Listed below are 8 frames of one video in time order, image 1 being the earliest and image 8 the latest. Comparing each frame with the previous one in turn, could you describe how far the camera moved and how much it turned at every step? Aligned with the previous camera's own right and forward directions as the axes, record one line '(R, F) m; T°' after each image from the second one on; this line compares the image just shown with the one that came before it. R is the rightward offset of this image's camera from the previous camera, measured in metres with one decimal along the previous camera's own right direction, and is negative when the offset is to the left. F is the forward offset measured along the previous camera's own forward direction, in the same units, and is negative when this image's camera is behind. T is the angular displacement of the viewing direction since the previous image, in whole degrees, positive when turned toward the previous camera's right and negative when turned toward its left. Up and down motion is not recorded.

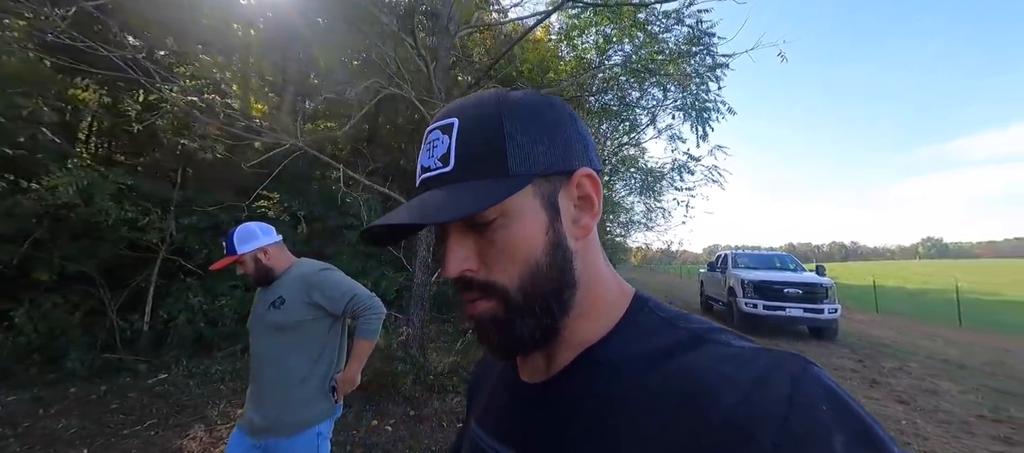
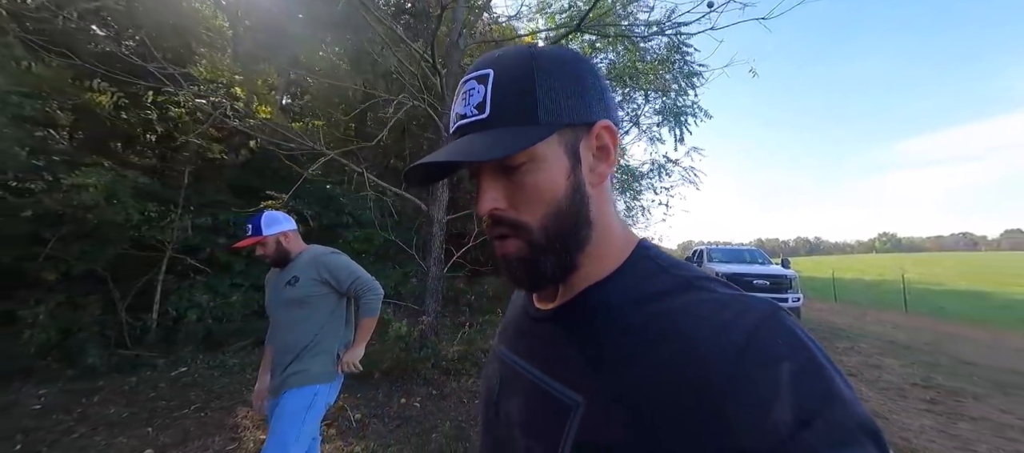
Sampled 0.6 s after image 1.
(-0.3, -0.5) m; +3°
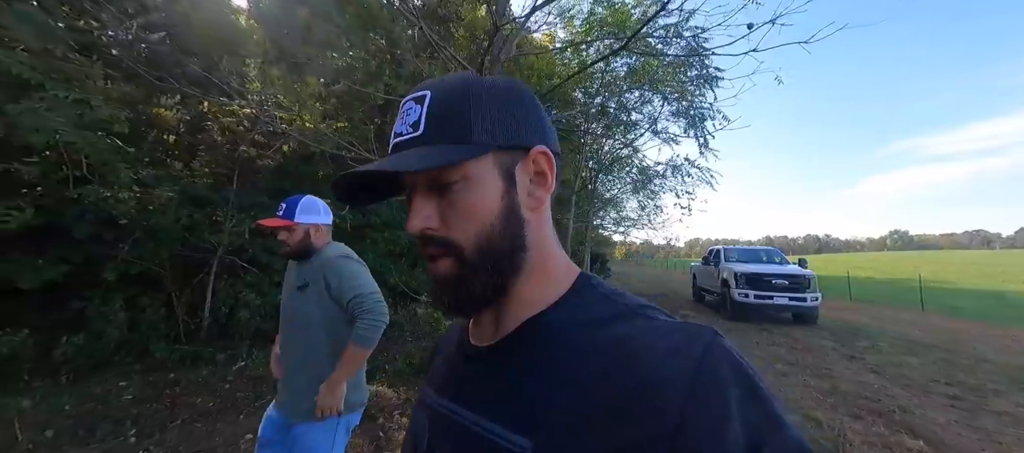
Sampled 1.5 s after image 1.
(-0.5, -0.3) m; -1°
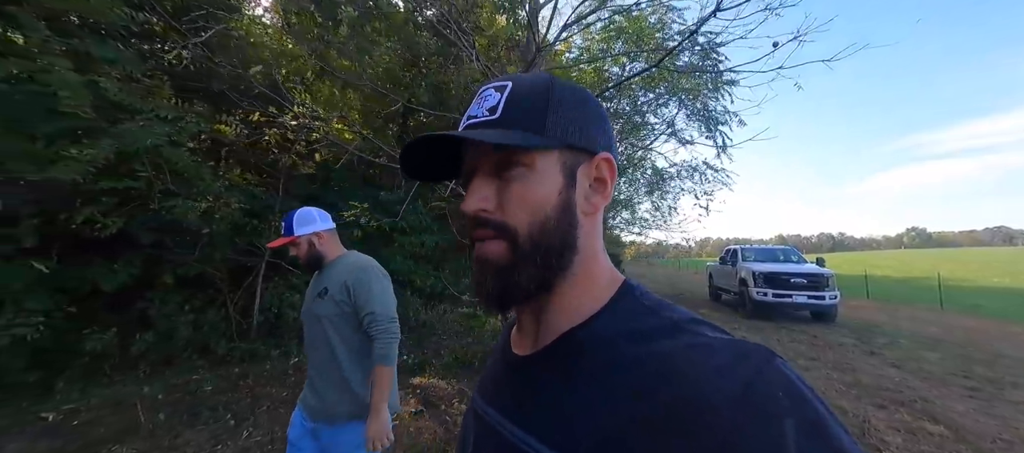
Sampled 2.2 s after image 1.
(-0.4, -0.4) m; -1°
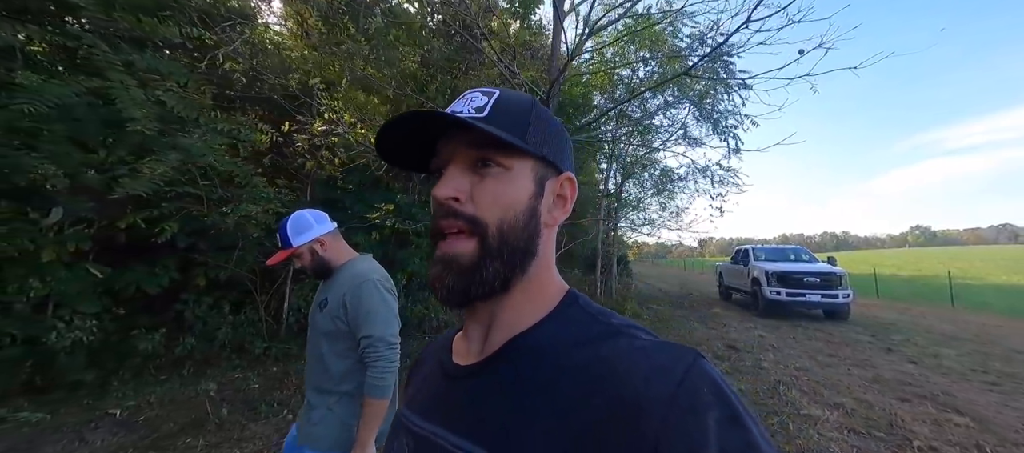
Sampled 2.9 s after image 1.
(-0.4, -0.2) m; 0°
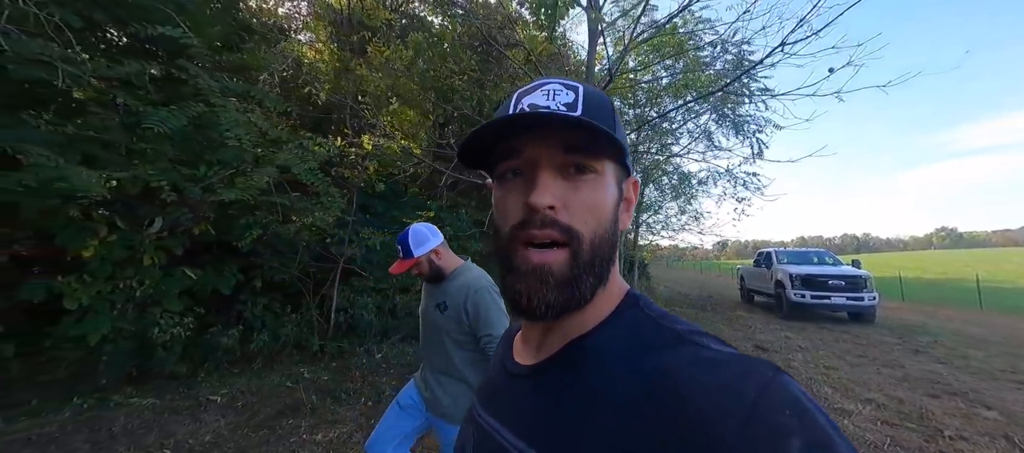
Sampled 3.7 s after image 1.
(-0.5, -0.4) m; -2°
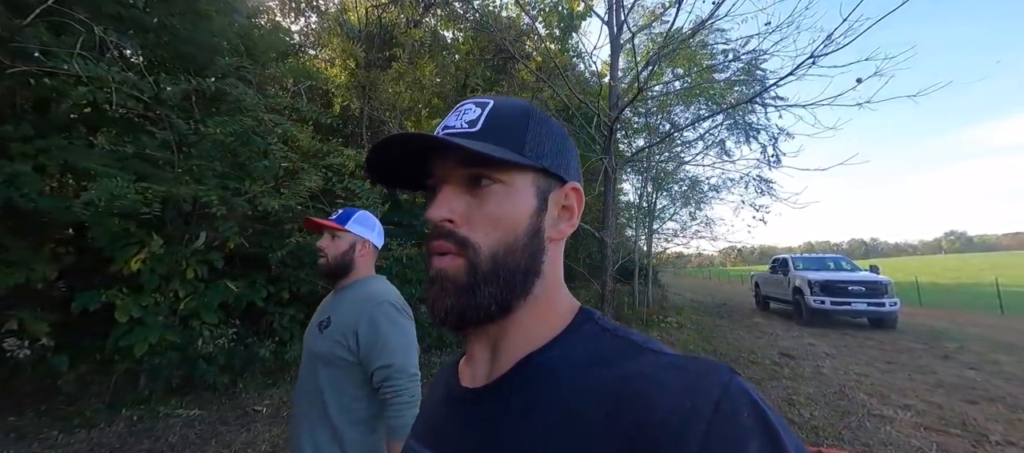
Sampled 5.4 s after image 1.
(-0.4, -0.1) m; 0°
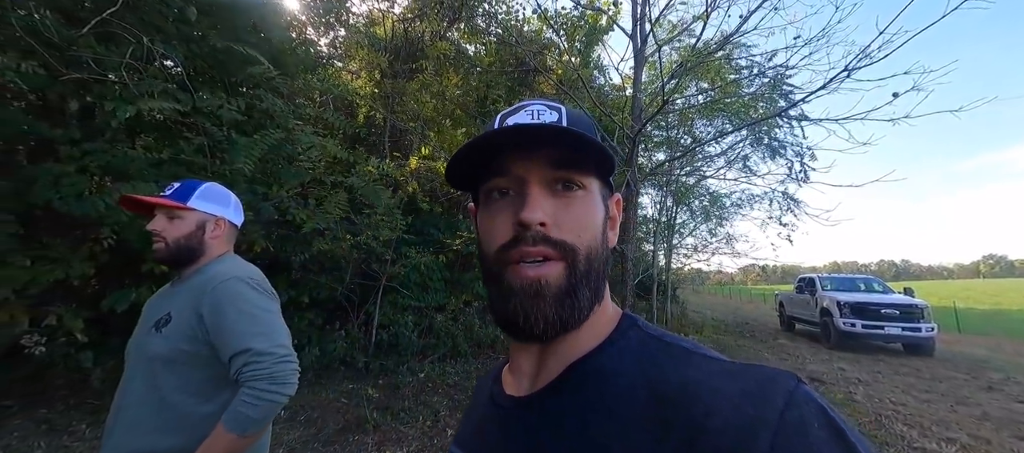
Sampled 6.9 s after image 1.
(-0.1, 0.0) m; -2°
